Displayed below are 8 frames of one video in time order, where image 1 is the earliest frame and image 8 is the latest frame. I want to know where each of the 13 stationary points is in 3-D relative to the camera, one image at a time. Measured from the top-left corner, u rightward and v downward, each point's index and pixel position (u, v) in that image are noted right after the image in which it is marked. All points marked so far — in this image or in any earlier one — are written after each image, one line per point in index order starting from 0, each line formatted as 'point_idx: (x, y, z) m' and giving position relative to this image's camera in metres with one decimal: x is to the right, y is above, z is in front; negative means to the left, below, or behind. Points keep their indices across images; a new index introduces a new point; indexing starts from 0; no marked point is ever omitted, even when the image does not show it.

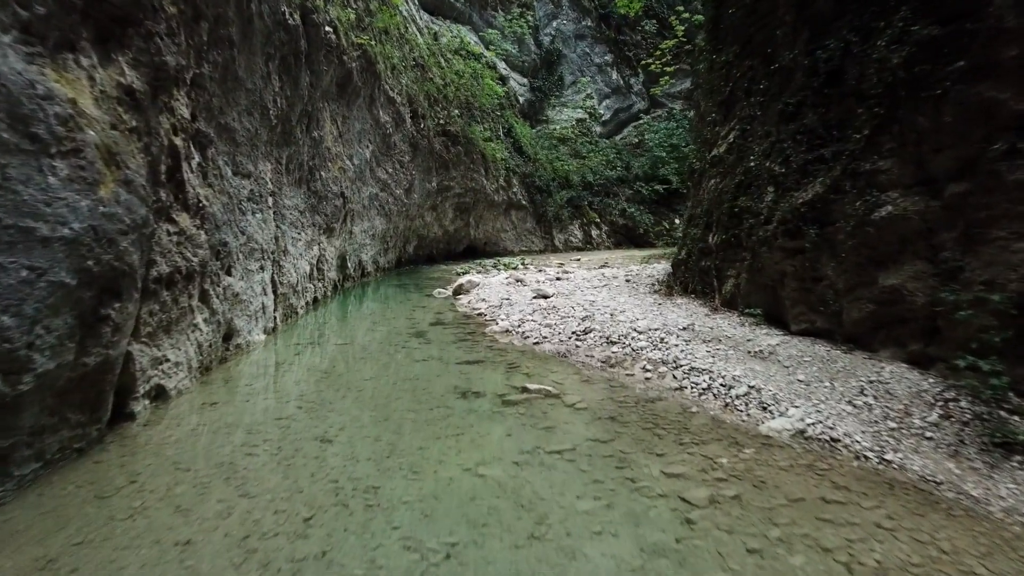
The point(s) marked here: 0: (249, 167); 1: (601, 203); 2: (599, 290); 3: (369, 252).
0: (-2.1, +1.0, +6.5) m
1: (+2.1, +2.0, +18.9) m
2: (+0.9, 0.0, +8.3) m
3: (-2.1, +0.5, +11.8) m
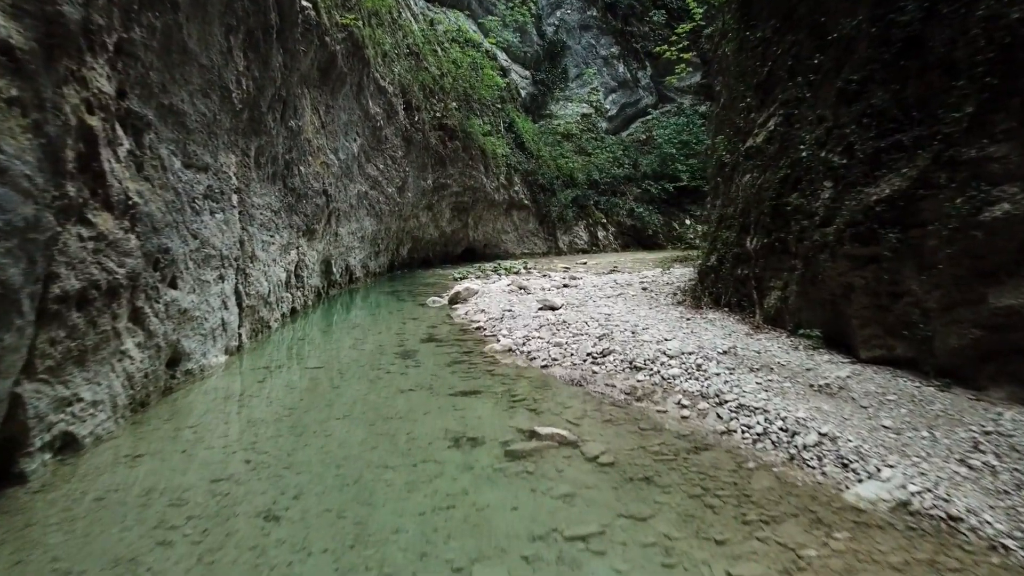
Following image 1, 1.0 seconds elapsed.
0: (-2.1, +0.9, +5.5) m
1: (+2.1, +1.9, +17.9) m
2: (+0.9, -0.1, +7.3) m
3: (-2.1, +0.4, +10.8) m
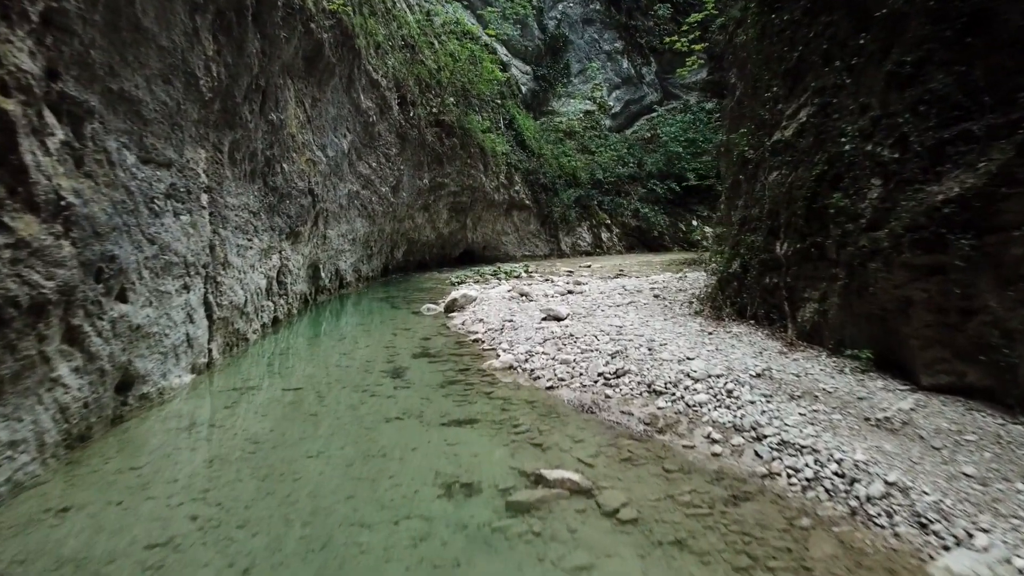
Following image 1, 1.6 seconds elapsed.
0: (-2.1, +0.8, +4.9) m
1: (+2.2, +1.8, +17.3) m
2: (+0.9, -0.2, +6.7) m
3: (-2.1, +0.3, +10.1) m
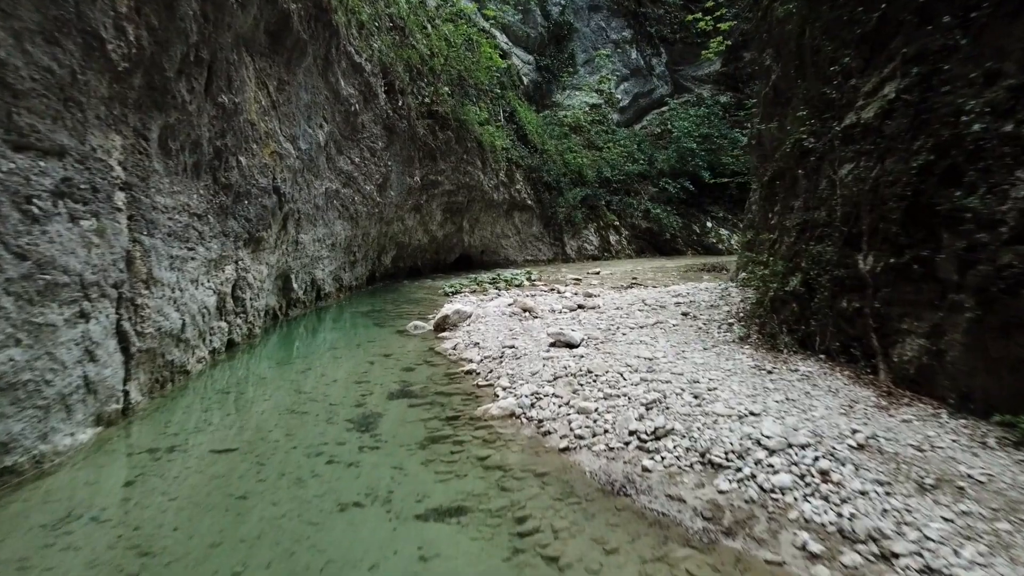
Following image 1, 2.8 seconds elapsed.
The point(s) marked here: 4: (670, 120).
0: (-2.1, +0.7, +3.7) m
1: (+2.2, +1.7, +16.1) m
2: (+0.9, -0.3, +5.5) m
3: (-2.0, +0.2, +8.9) m
4: (+3.6, +3.8, +18.4) m
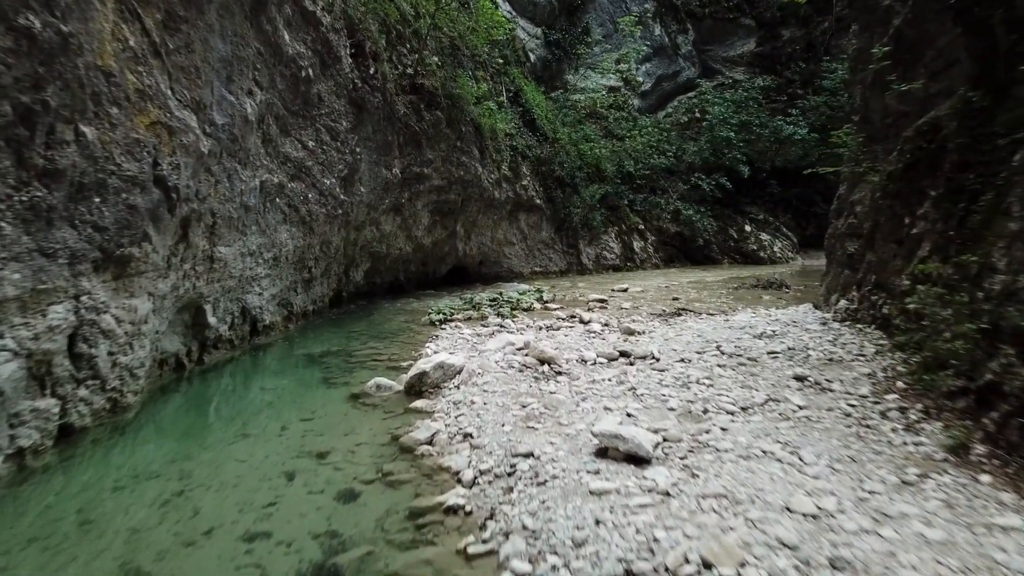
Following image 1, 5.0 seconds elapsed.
0: (-2.0, +0.4, +1.3) m
1: (+2.2, +1.4, +13.7) m
2: (+1.0, -0.6, +3.1) m
3: (-2.0, 0.0, +6.5) m
4: (+3.7, +3.6, +16.0) m
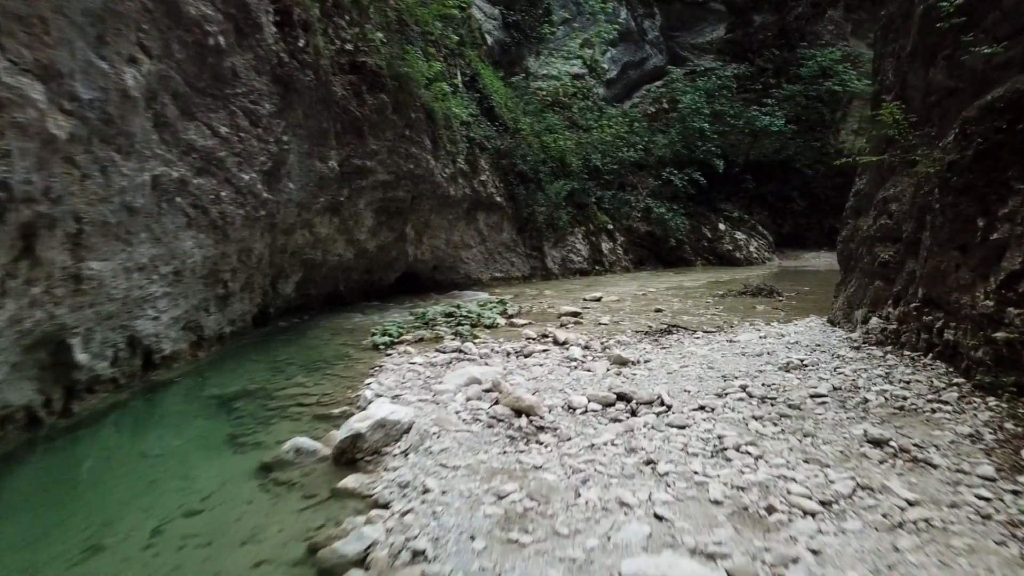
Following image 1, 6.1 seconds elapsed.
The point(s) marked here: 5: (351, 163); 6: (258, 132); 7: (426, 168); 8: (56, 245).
0: (-1.9, +0.3, 0.0) m
1: (+1.6, +1.4, +12.6) m
2: (+0.9, -0.7, +2.0) m
3: (-2.2, -0.2, +5.2) m
4: (+2.9, +3.5, +15.0) m
5: (-1.5, +1.2, +7.5) m
6: (-1.9, +1.2, +6.0) m
7: (-0.9, +1.3, +8.7) m
8: (-2.1, +0.2, +3.8) m
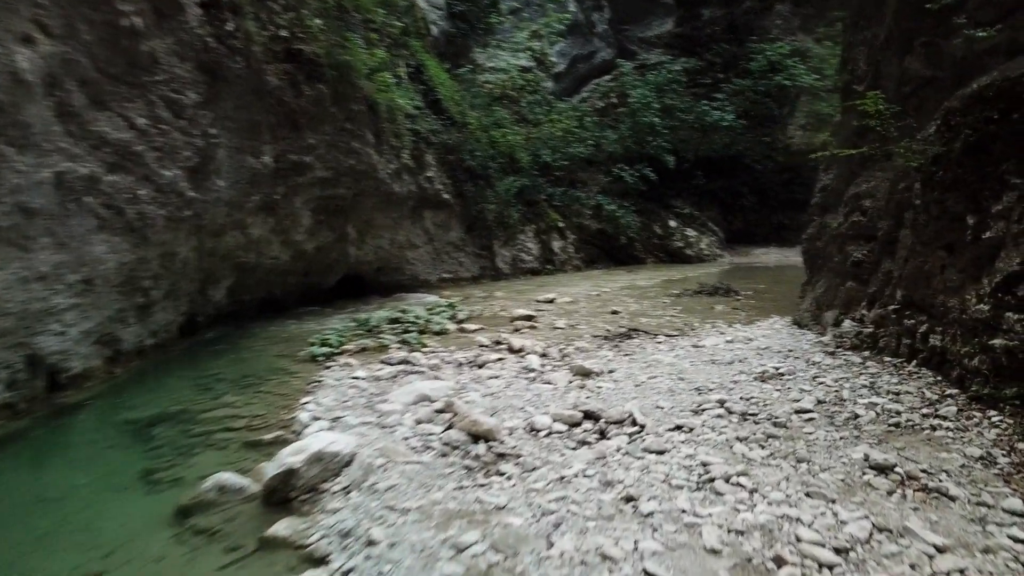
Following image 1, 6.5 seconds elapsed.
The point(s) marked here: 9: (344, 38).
0: (-1.9, +0.2, -0.6) m
1: (+0.8, +1.4, +12.3) m
2: (+0.9, -0.7, +1.6) m
3: (-2.5, -0.2, +4.7) m
4: (+1.9, +3.6, +14.7) m
5: (-1.9, +1.1, +7.0) m
6: (-2.2, +1.1, +5.5) m
7: (-1.4, +1.2, +8.2) m
8: (-2.3, +0.1, +3.3) m
9: (-1.6, +2.4, +7.9) m
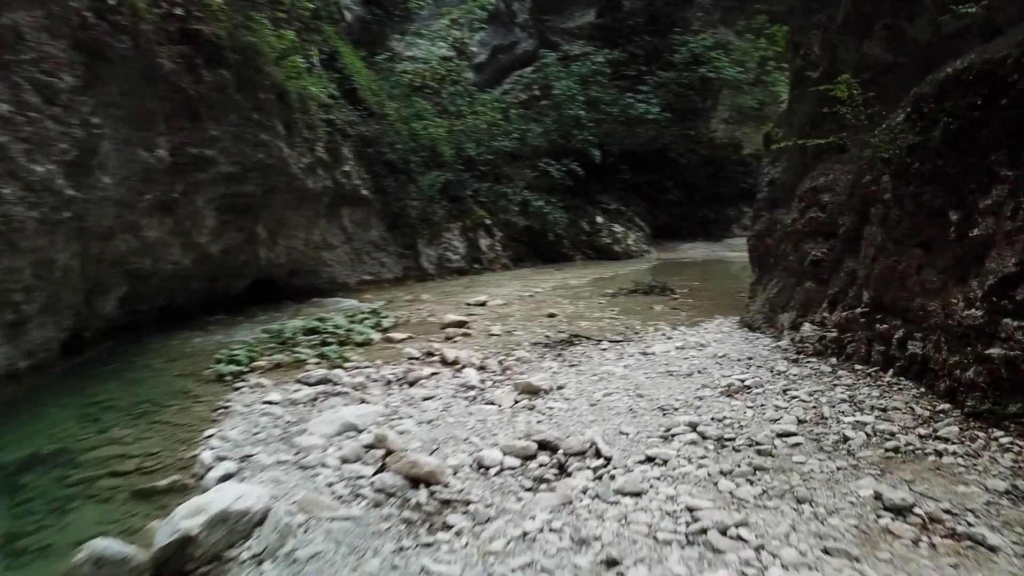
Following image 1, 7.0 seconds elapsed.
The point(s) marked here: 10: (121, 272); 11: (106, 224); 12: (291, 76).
0: (-1.7, +0.1, -1.3) m
1: (-0.4, +1.4, +11.8) m
2: (+0.9, -0.8, +1.2) m
3: (-2.8, -0.3, +3.9) m
4: (+0.5, +3.6, +14.3) m
5: (-2.5, +1.0, +6.3) m
6: (-2.6, +1.0, +4.7) m
7: (-2.1, +1.2, +7.5) m
8: (-2.5, +0.1, +2.5) m
9: (-2.3, +2.3, +7.1) m
10: (-2.9, +0.1, +6.0) m
11: (-2.7, +0.4, +5.5) m
12: (-2.1, +2.0, +7.8) m
